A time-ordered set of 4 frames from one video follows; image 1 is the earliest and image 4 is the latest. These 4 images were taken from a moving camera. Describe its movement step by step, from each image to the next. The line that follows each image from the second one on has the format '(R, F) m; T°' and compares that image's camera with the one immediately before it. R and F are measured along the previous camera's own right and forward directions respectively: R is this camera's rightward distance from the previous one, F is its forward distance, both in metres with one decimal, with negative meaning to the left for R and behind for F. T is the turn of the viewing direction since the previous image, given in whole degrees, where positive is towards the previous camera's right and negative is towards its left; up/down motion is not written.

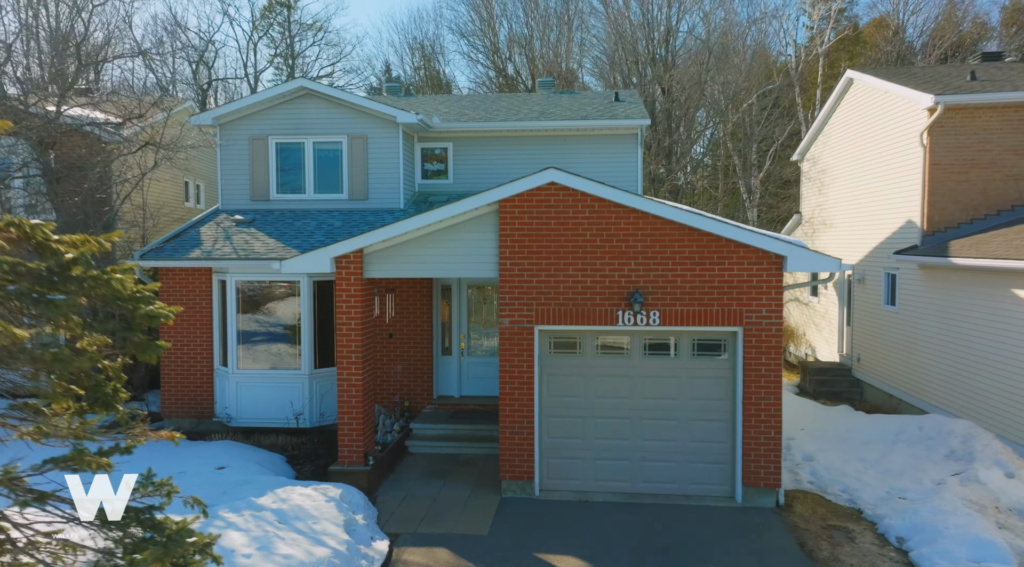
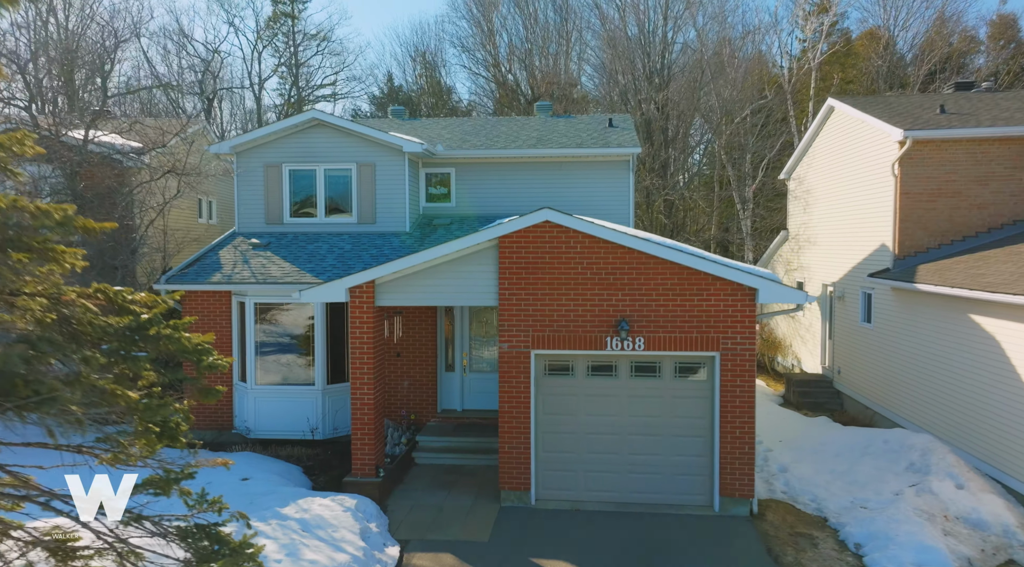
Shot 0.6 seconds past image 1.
(0.0, -0.9) m; 0°
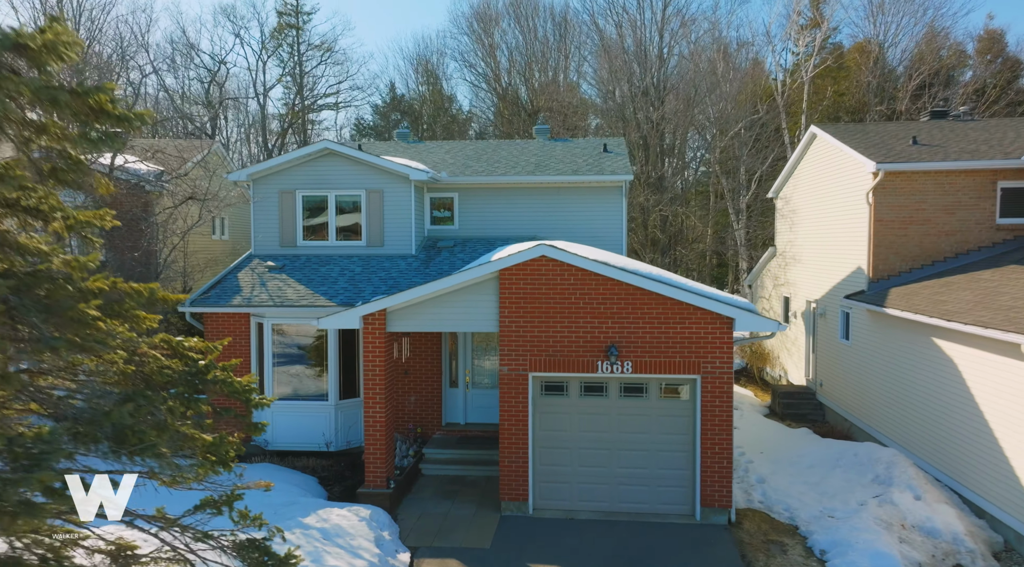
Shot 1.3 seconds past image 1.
(0.0, -0.9) m; 0°
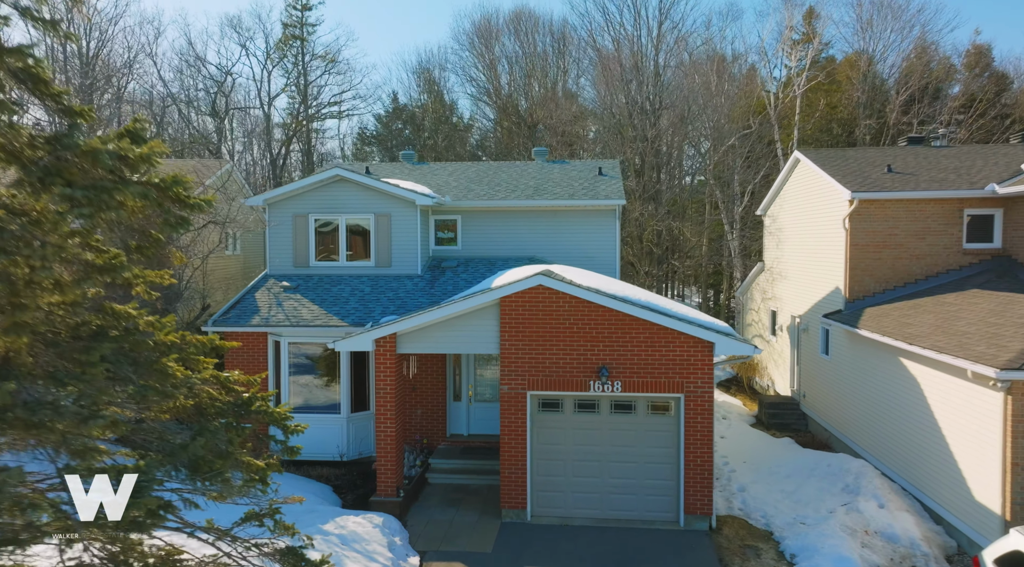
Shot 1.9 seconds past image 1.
(0.0, -1.0) m; 0°
